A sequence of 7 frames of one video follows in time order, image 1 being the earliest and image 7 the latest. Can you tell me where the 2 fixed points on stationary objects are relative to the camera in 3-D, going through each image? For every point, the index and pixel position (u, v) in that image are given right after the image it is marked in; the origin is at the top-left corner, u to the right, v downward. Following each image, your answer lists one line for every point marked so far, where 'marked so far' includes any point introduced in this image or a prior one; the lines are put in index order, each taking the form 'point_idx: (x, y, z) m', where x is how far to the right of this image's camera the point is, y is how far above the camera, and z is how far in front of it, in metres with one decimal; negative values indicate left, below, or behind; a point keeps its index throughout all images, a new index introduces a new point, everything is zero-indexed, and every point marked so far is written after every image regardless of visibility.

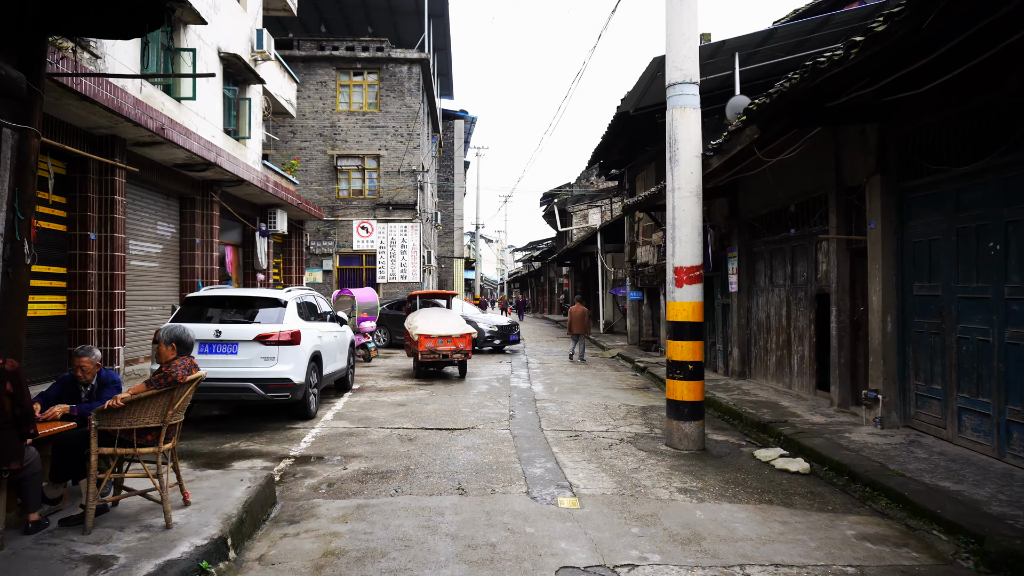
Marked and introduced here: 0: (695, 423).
0: (+1.7, -1.3, +6.7) m
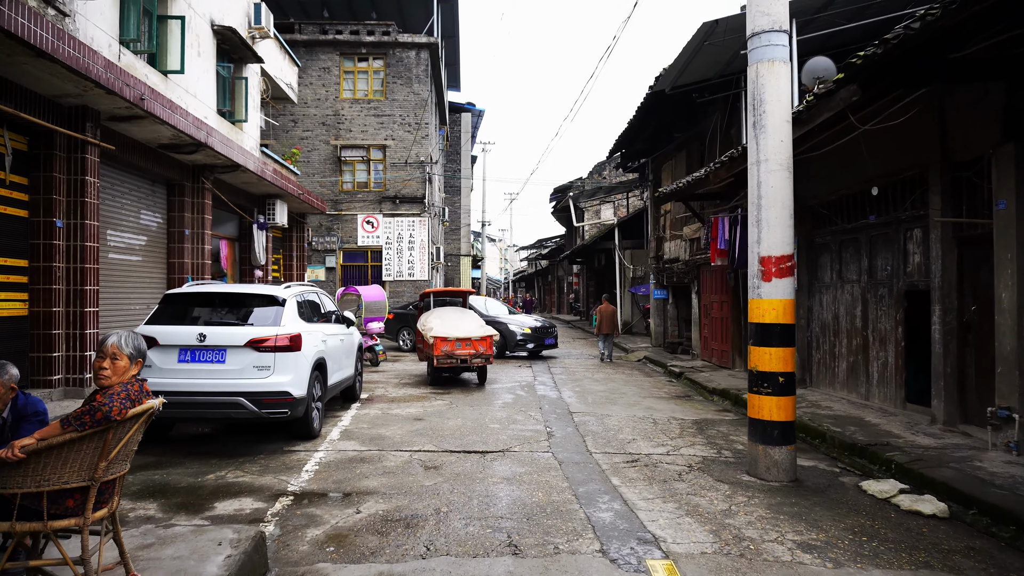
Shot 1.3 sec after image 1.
0: (+2.1, -1.2, +5.4) m
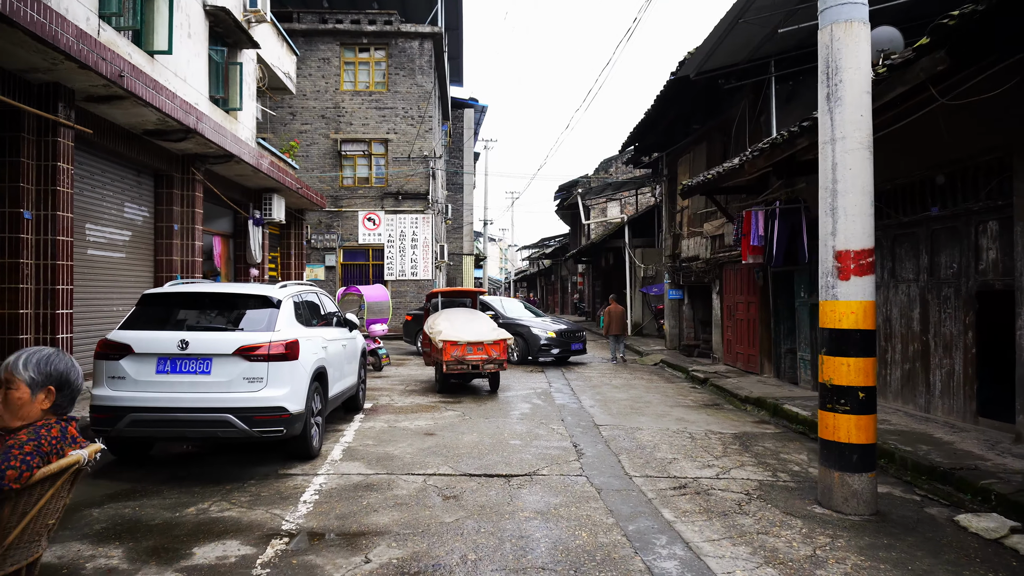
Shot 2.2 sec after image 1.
0: (+2.3, -1.2, +4.6) m
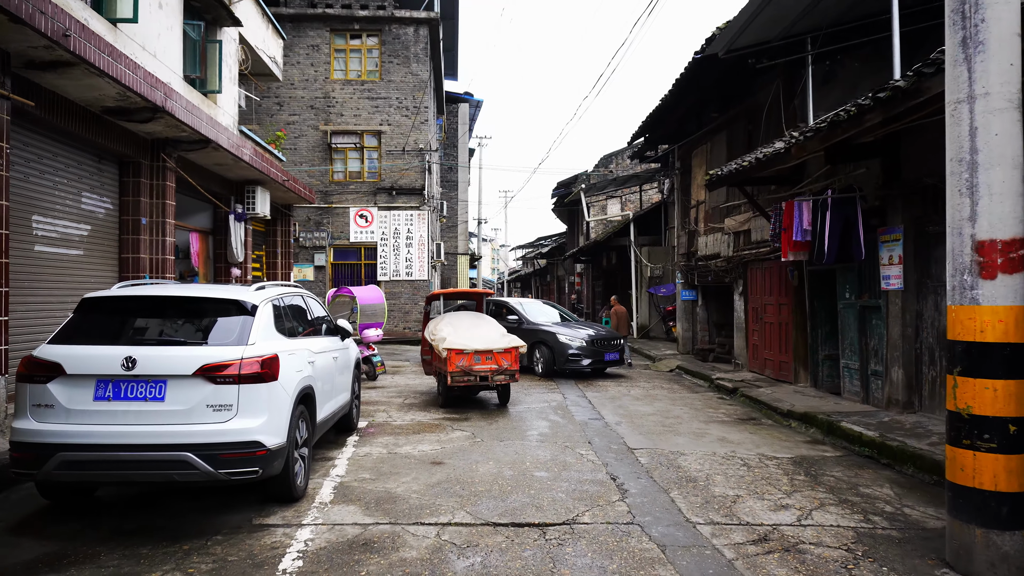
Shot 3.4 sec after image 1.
0: (+2.6, -1.2, +3.5) m
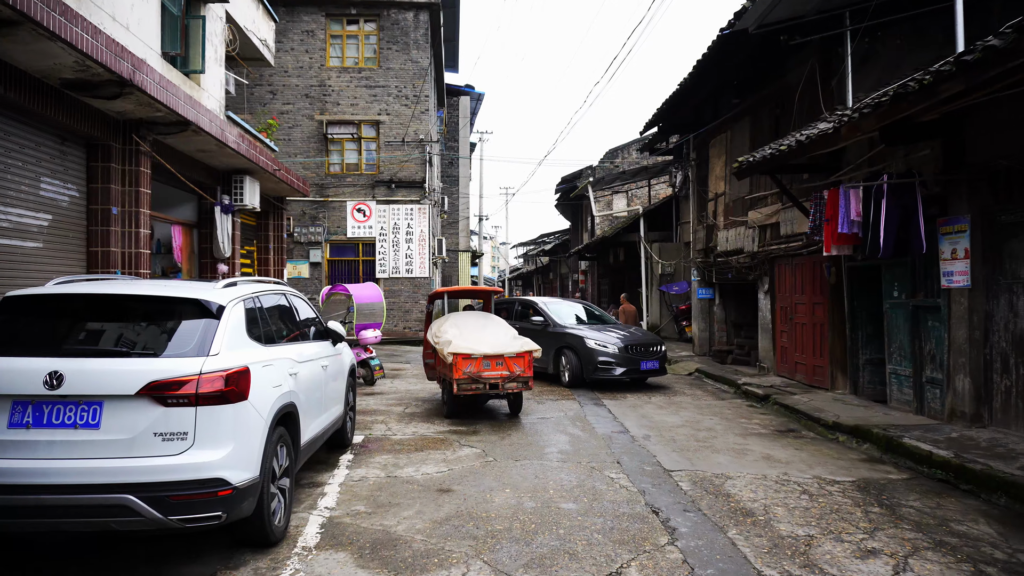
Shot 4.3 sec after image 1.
0: (+2.7, -1.2, +2.6) m
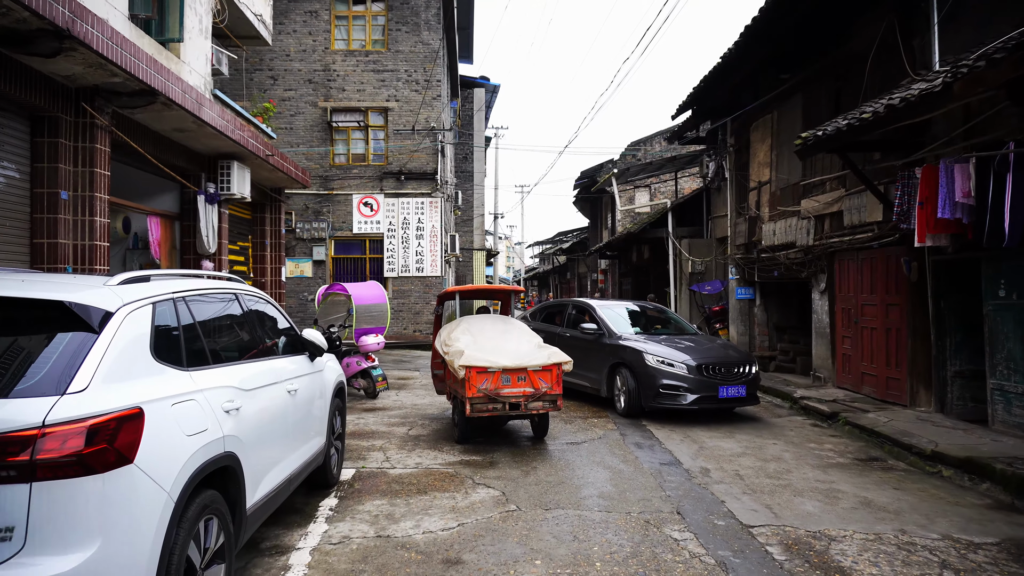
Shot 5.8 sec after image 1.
0: (+2.8, -1.2, +1.2) m
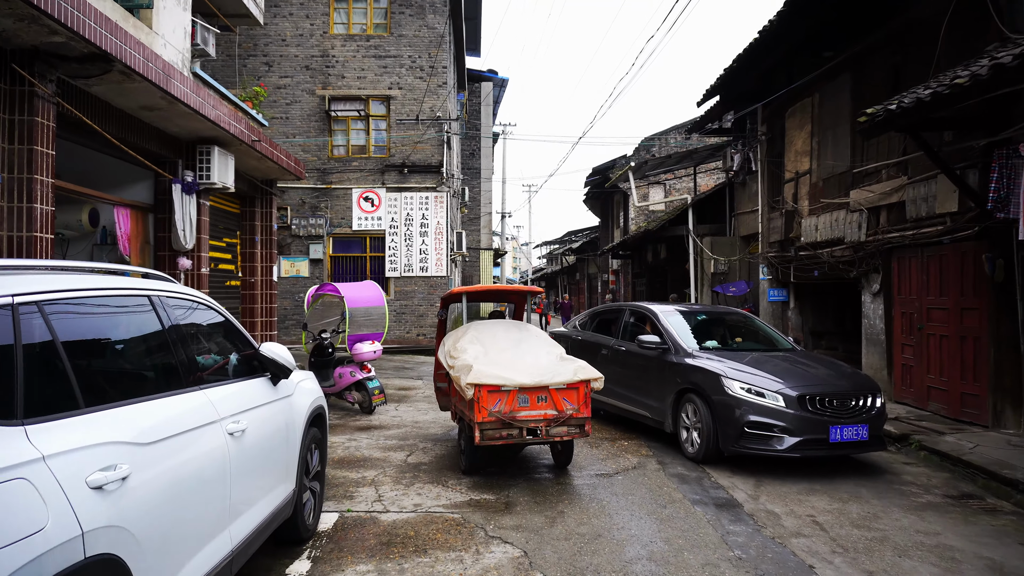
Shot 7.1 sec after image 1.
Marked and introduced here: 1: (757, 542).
0: (+2.9, -1.2, +0.1) m
1: (+1.4, -1.5, +4.1) m
